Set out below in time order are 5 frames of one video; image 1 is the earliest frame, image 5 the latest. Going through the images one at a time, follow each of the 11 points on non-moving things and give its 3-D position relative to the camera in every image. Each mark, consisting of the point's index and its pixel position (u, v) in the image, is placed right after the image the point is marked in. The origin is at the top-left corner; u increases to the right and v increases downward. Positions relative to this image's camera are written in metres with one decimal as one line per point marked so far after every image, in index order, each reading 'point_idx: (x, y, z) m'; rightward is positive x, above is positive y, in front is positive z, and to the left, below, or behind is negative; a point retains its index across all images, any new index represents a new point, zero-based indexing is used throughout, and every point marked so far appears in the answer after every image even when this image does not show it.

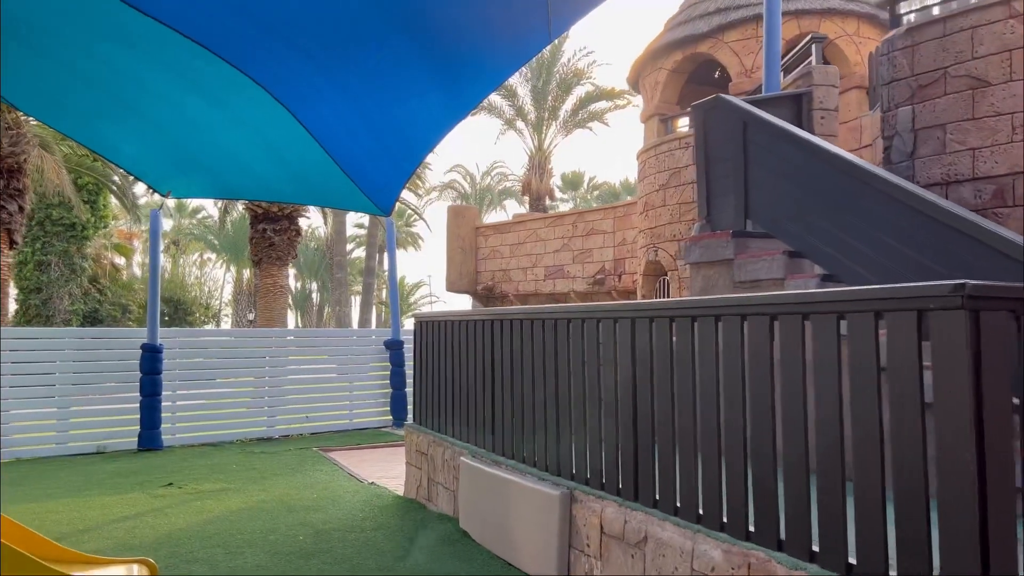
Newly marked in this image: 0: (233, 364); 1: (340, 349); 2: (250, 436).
0: (-3.9, -1.1, +11.1) m
1: (-2.6, -0.9, +12.2) m
2: (-3.6, -2.0, +11.1) m
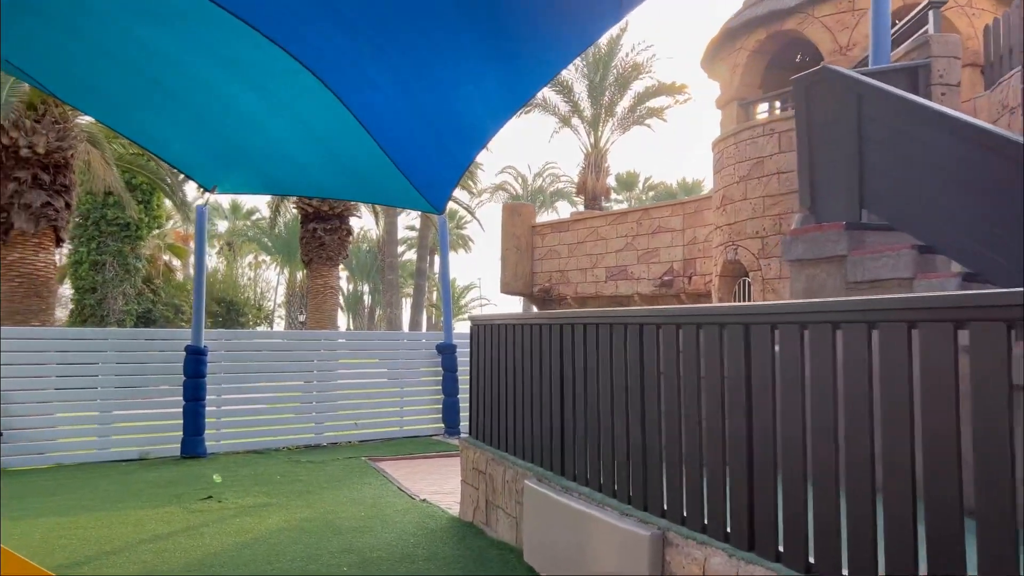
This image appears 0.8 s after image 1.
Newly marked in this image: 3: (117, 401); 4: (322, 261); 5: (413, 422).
0: (-3.1, -1.1, +10.6) m
1: (-1.8, -1.0, +11.7) m
2: (-2.8, -2.0, +10.6) m
3: (-4.6, -1.3, +9.4) m
4: (-3.7, +0.5, +15.5) m
5: (-1.4, -2.0, +11.7) m
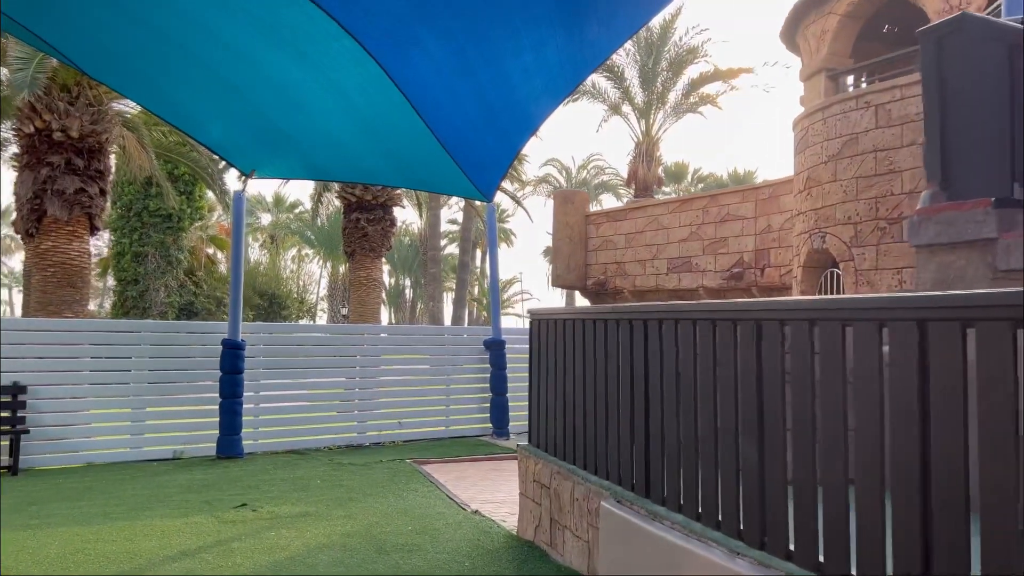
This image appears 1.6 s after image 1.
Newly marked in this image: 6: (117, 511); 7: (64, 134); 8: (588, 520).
0: (-2.4, -0.9, +10.1) m
1: (-1.0, -0.9, +11.1) m
2: (-2.2, -1.9, +10.0) m
3: (-4.0, -1.2, +8.9) m
4: (-2.7, +0.7, +15.0) m
5: (-0.7, -1.9, +11.1) m
6: (-3.1, -1.7, +6.2) m
7: (-5.5, +1.9, +9.8) m
8: (+0.4, -1.3, +4.5) m
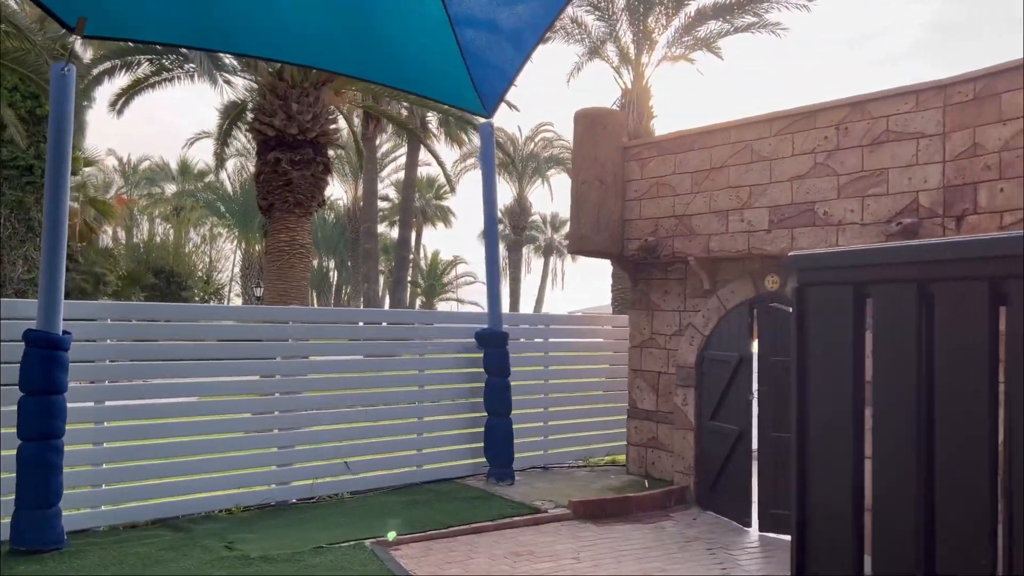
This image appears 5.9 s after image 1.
0: (-2.3, -0.6, +6.1) m
1: (-1.0, -0.5, +7.2) m
2: (-2.0, -1.6, +6.1) m
3: (-3.8, -0.9, +4.8) m
4: (-3.0, +1.1, +10.9) m
5: (-0.7, -1.5, +7.3) m
6: (-2.5, -1.5, +2.2) m
7: (-5.3, +2.2, +5.5) m
8: (+1.1, -1.1, +0.8) m
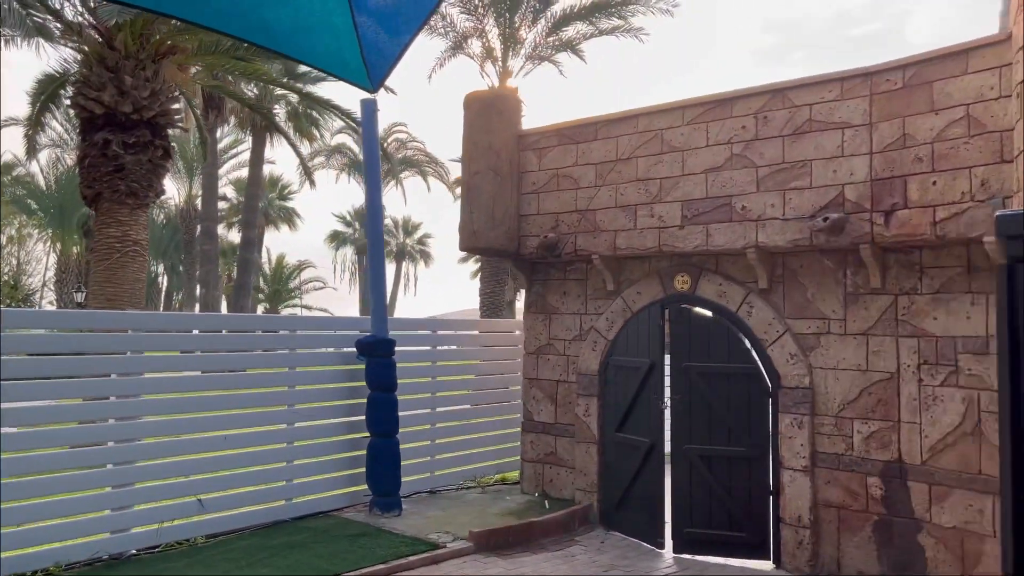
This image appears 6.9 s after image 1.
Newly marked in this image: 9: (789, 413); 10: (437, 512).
0: (-2.9, -0.6, +4.8) m
1: (-1.9, -0.5, +6.1) m
2: (-2.6, -1.6, +4.8) m
3: (-4.1, -0.9, +3.2) m
4: (-4.6, +1.0, +9.4) m
5: (-1.6, -1.5, +6.2) m
6: (-2.4, -1.4, +0.9) m
7: (-5.8, +2.2, +3.6) m
8: (+1.4, -1.0, +0.2) m
9: (+2.0, -0.9, +5.7) m
10: (-0.6, -1.8, +6.5) m
